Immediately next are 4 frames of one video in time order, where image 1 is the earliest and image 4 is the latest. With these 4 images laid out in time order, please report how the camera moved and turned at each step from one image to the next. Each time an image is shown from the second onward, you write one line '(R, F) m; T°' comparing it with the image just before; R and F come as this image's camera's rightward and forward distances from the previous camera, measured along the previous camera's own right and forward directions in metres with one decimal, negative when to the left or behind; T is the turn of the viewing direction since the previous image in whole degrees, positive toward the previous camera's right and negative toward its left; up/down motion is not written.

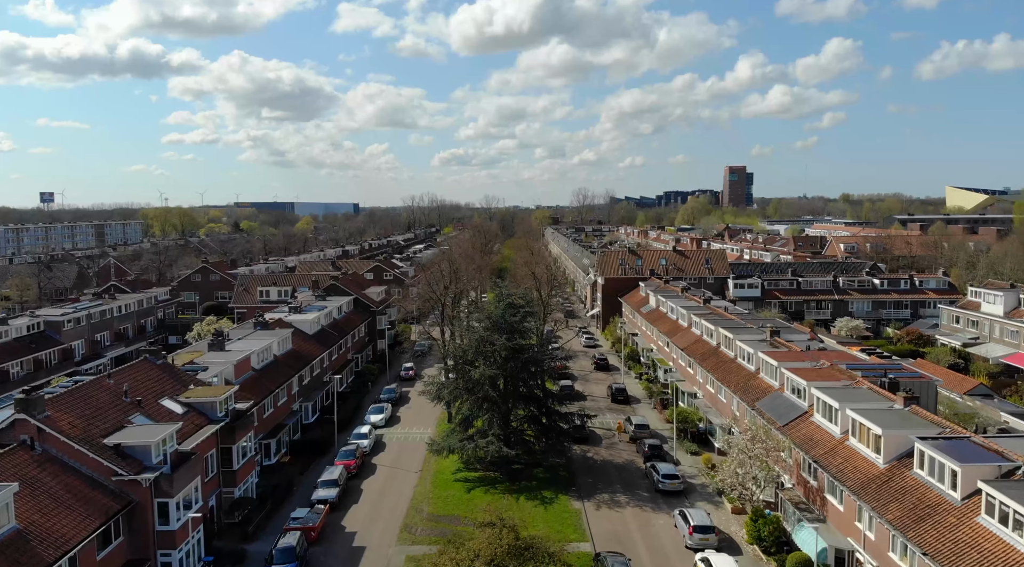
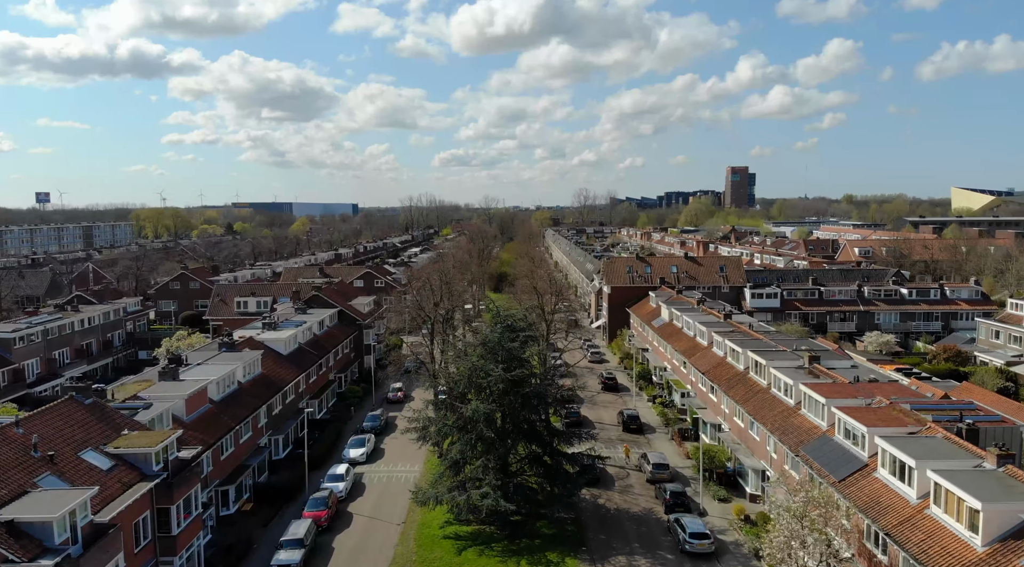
(0.0, +4.2) m; 0°
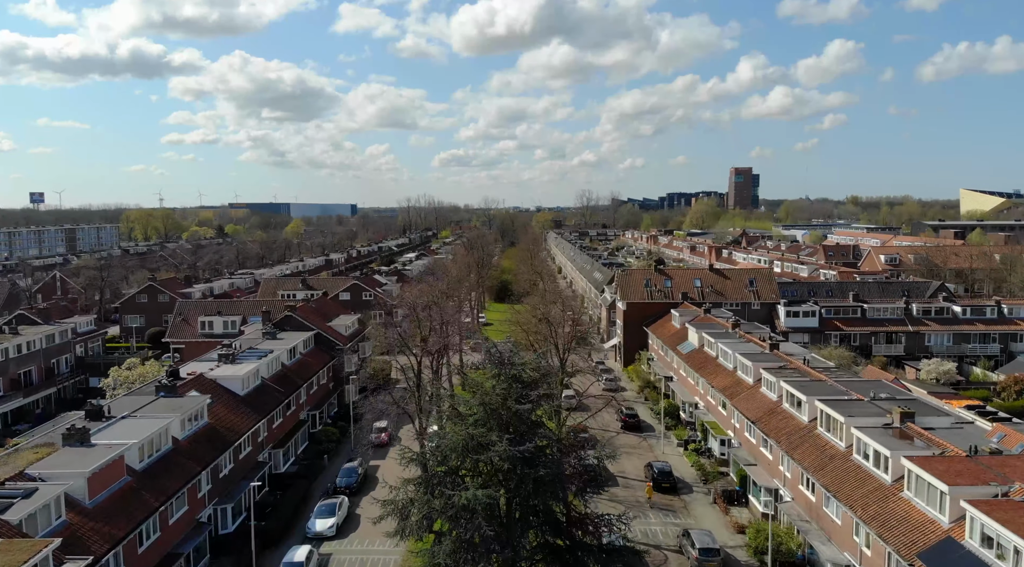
(-0.2, +6.0) m; 0°
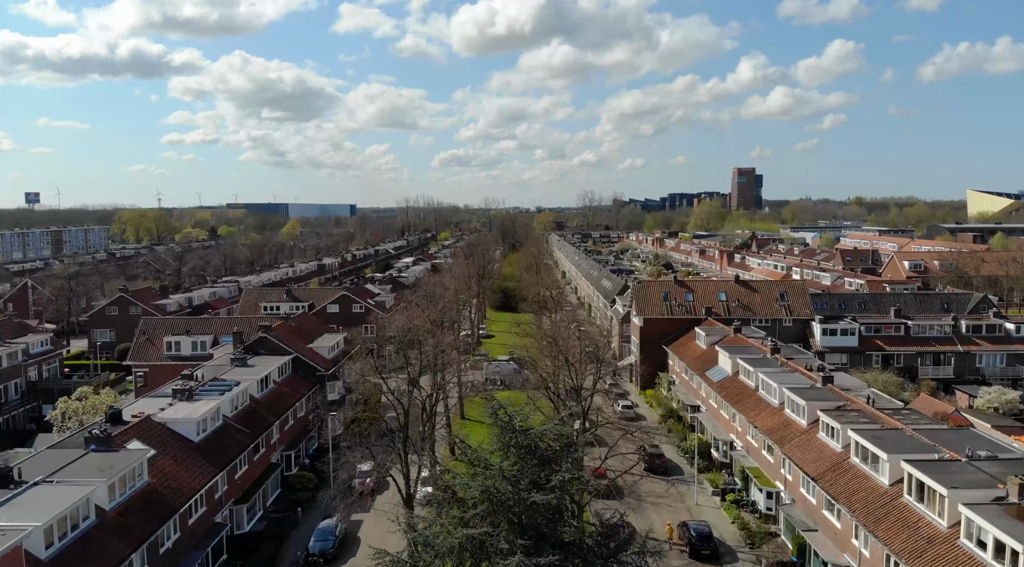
(-0.3, +4.7) m; 0°
